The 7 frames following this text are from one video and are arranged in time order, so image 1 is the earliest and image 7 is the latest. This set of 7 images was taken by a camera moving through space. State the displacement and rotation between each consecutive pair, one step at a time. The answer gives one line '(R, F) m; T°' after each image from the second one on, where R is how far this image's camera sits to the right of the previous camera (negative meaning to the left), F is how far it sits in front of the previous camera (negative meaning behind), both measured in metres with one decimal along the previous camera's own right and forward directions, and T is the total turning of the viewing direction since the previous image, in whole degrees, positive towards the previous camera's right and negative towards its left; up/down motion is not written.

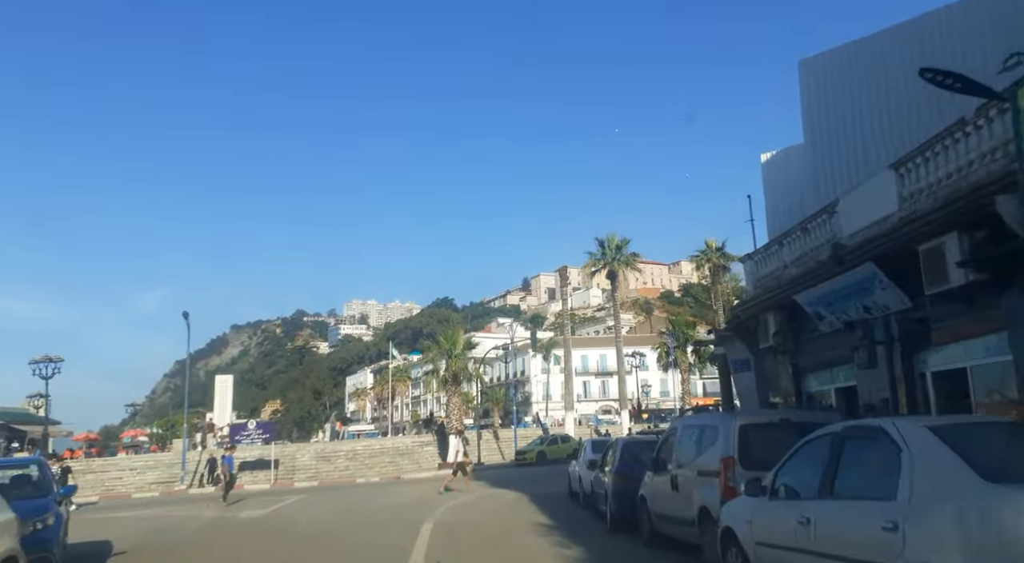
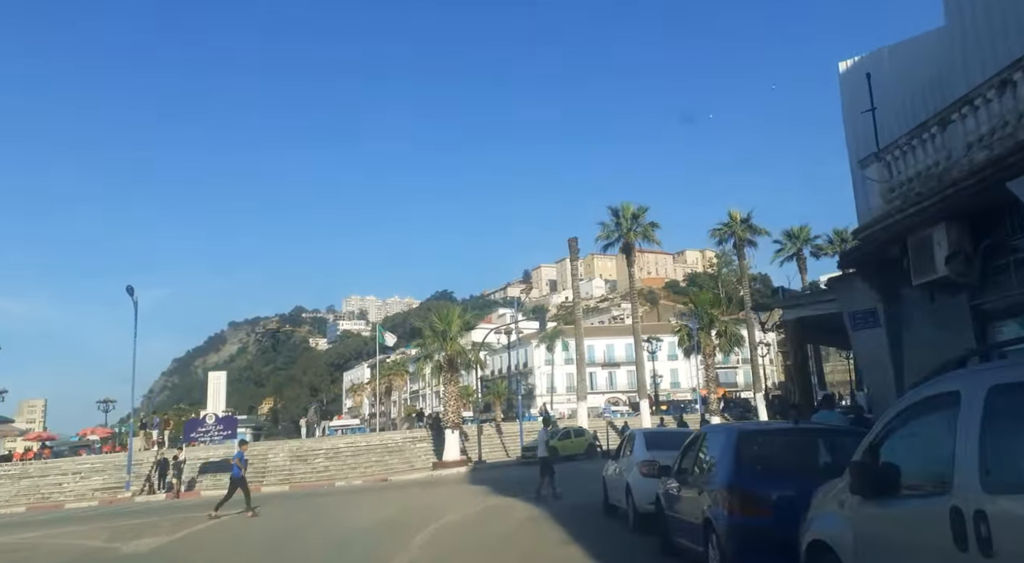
(-0.2, +5.2) m; 0°
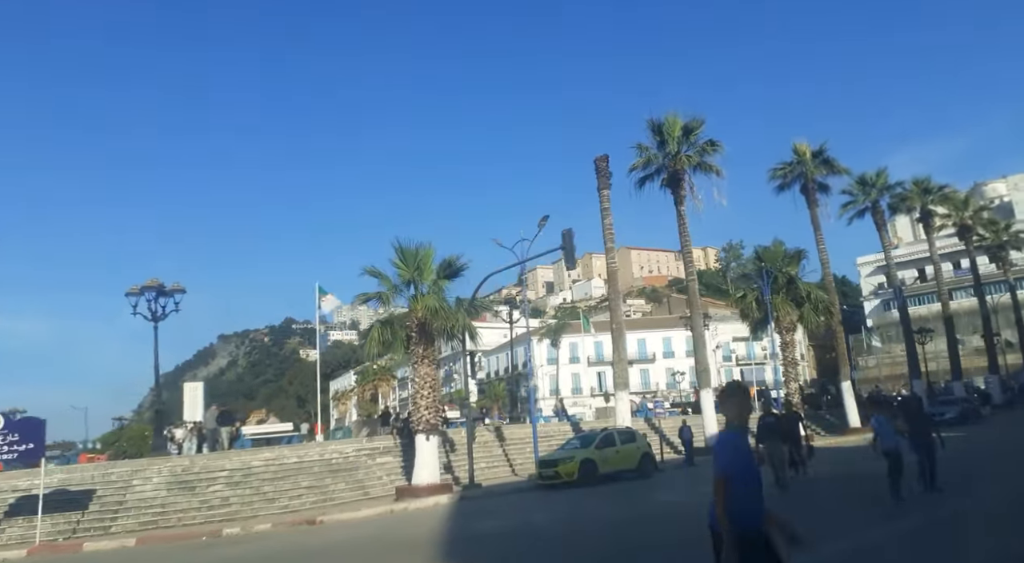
(-0.4, +12.2) m; 0°
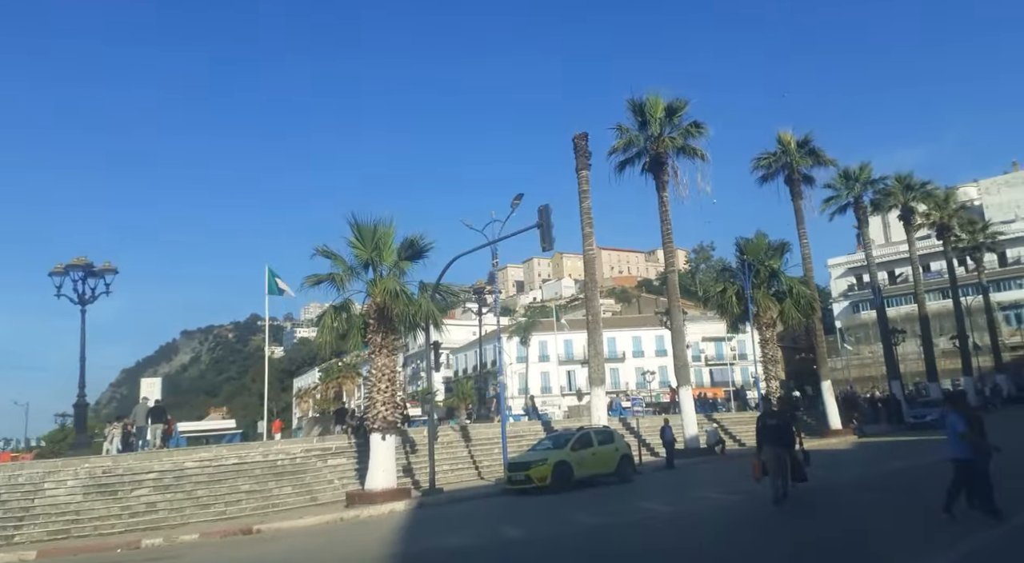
(0.0, +2.1) m; +2°
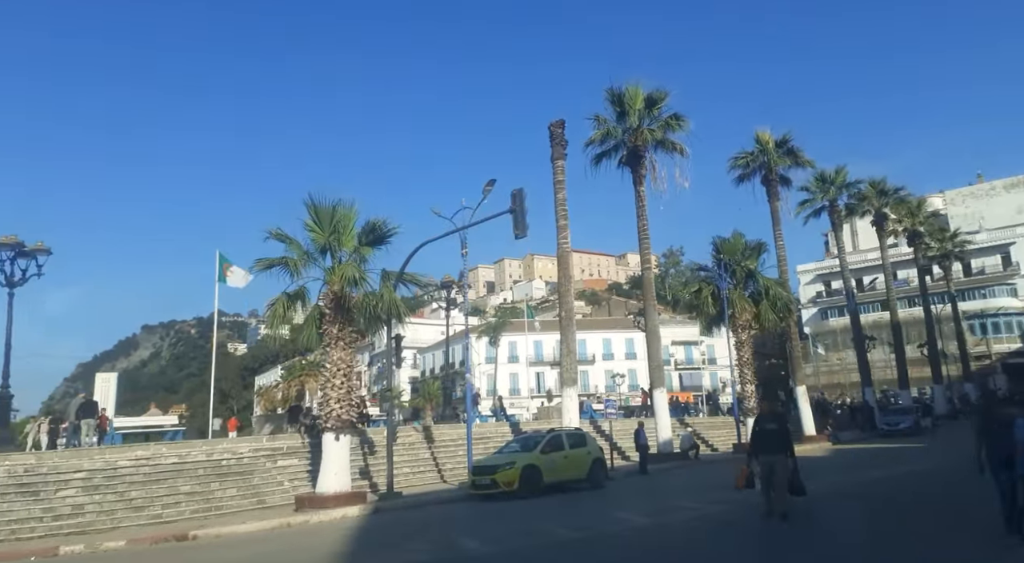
(0.0, +1.3) m; +2°
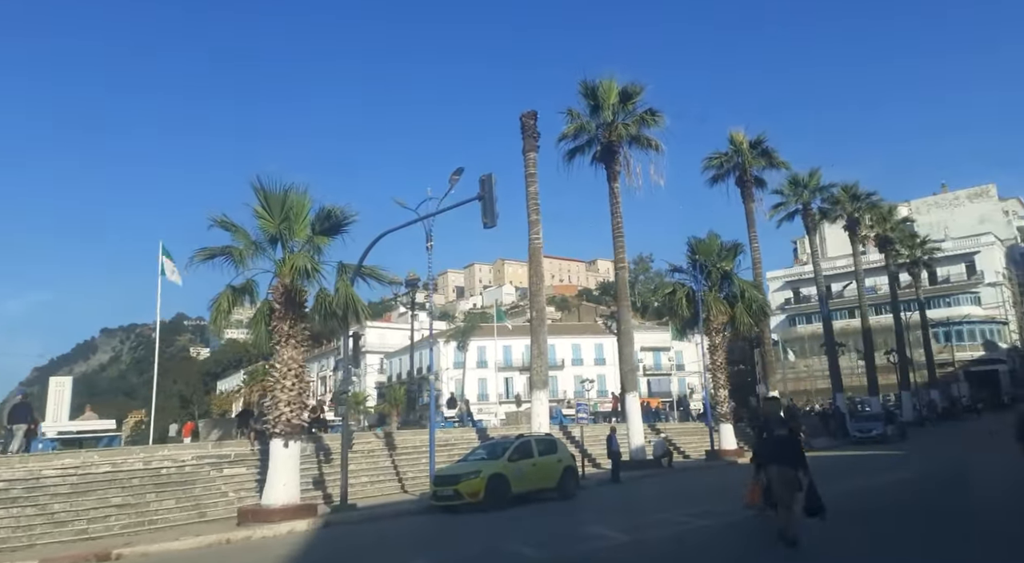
(0.0, +1.2) m; +2°
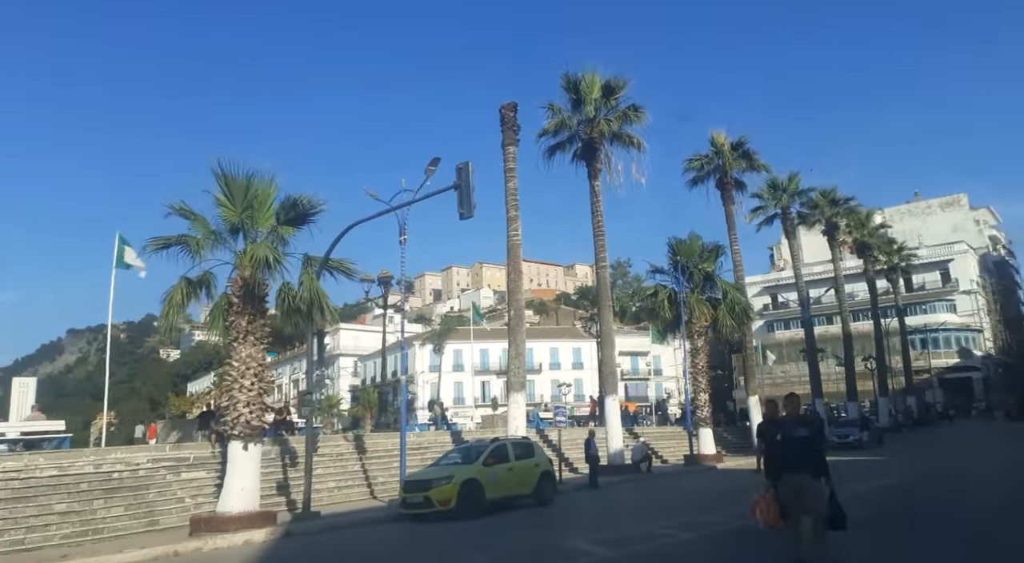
(0.0, +0.8) m; +2°
